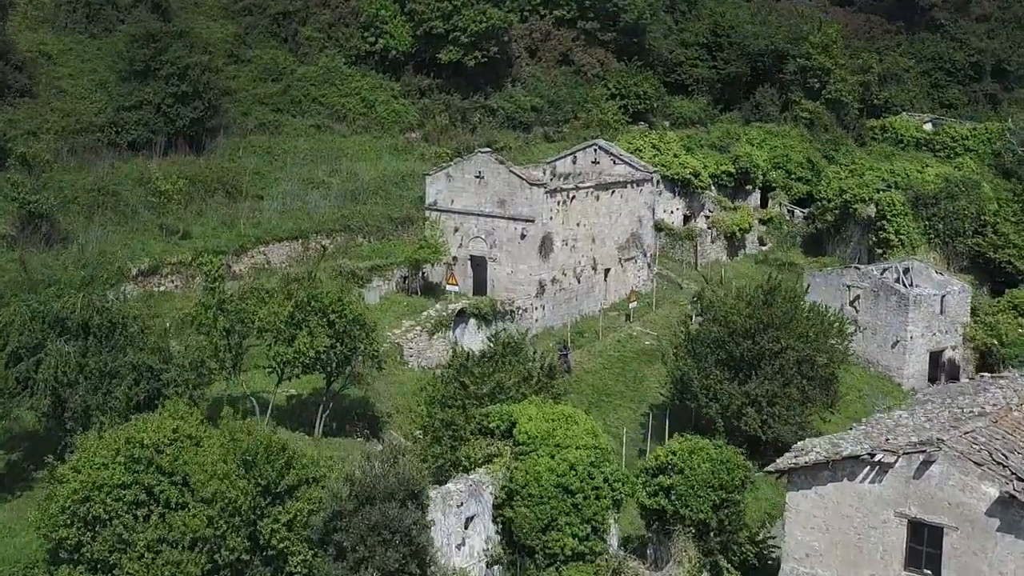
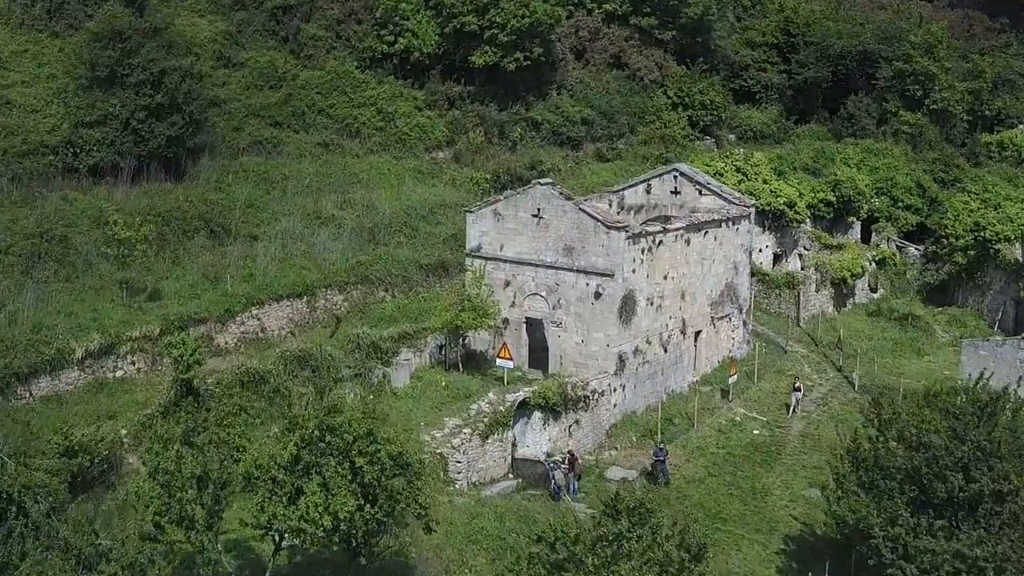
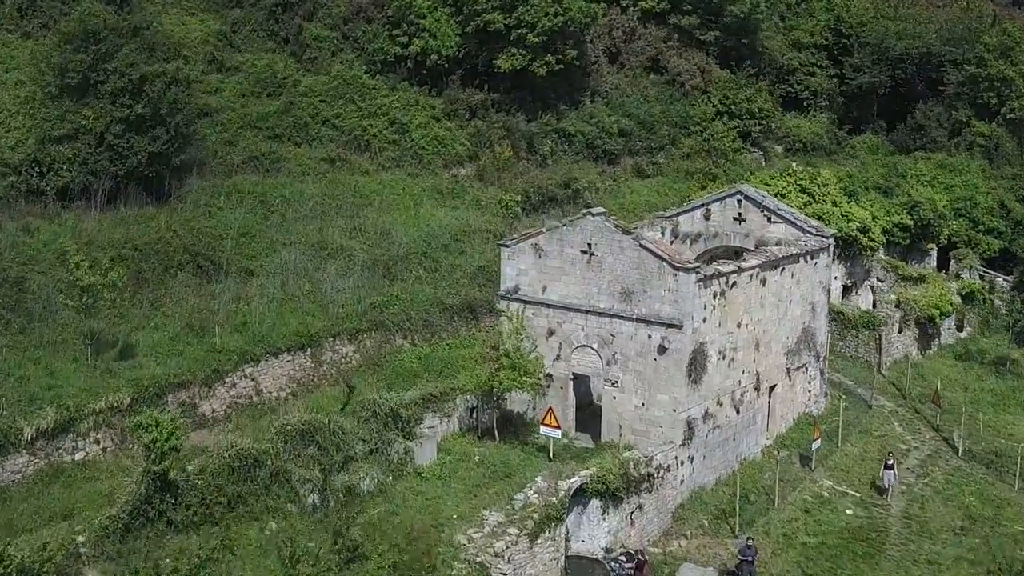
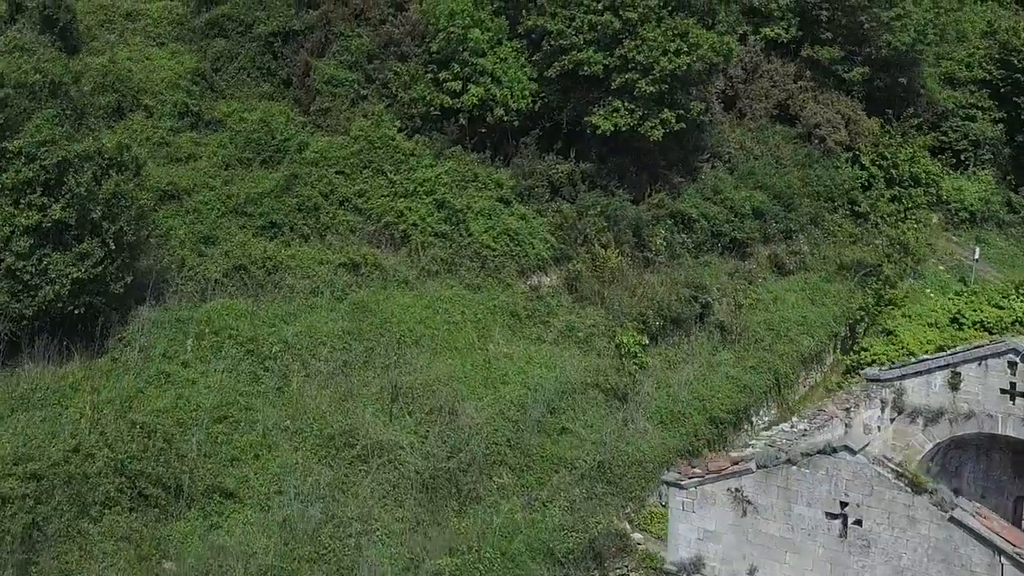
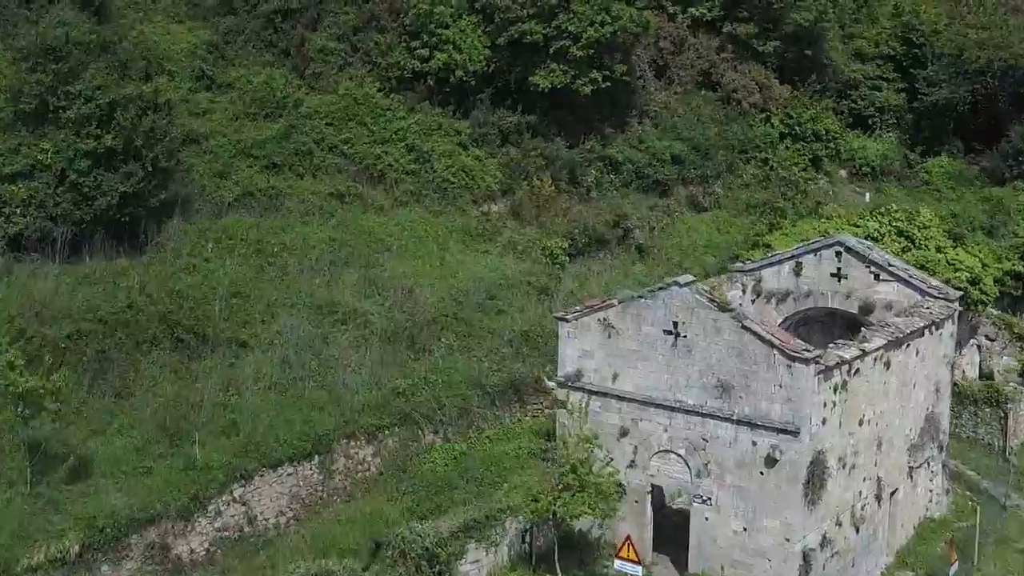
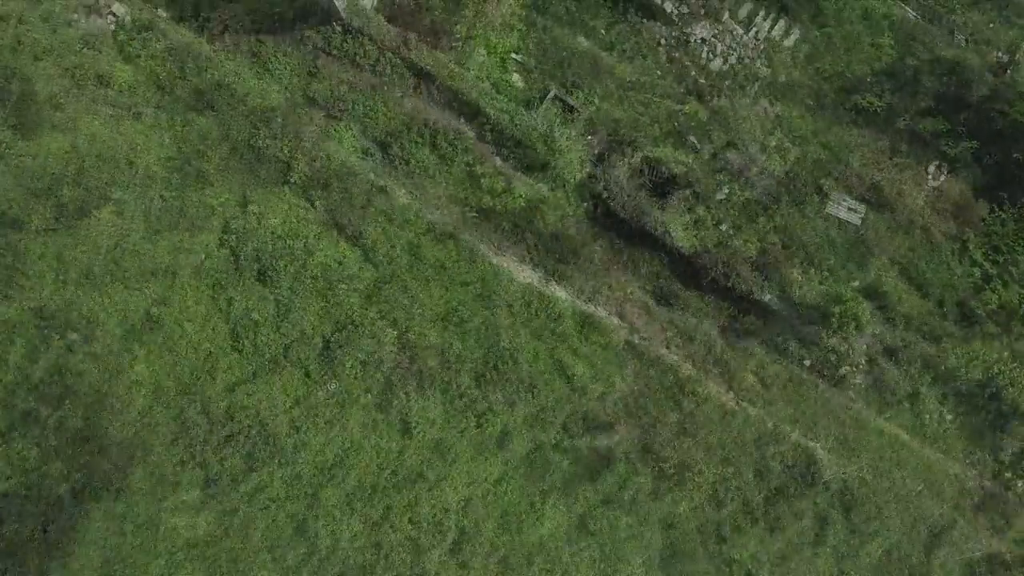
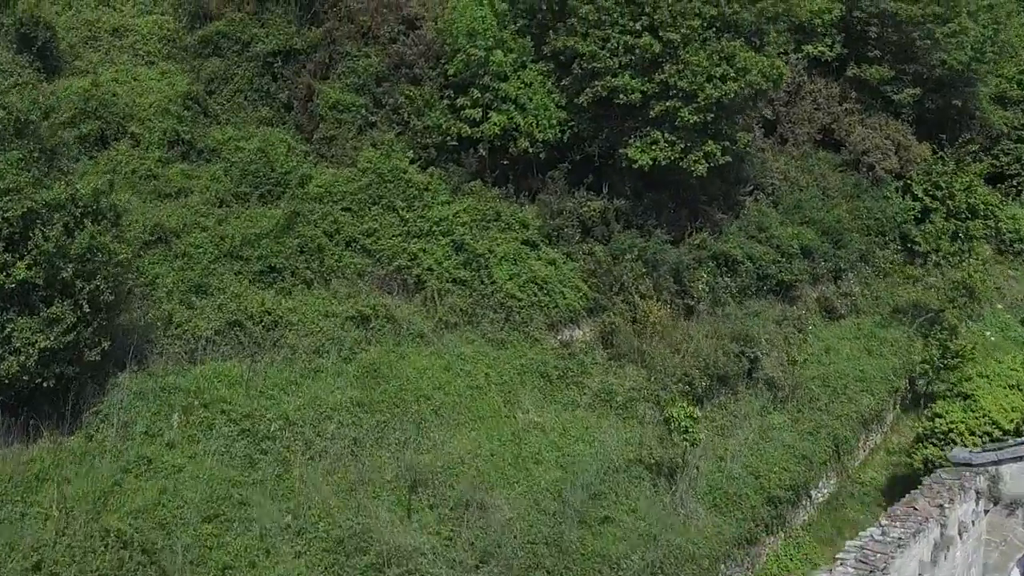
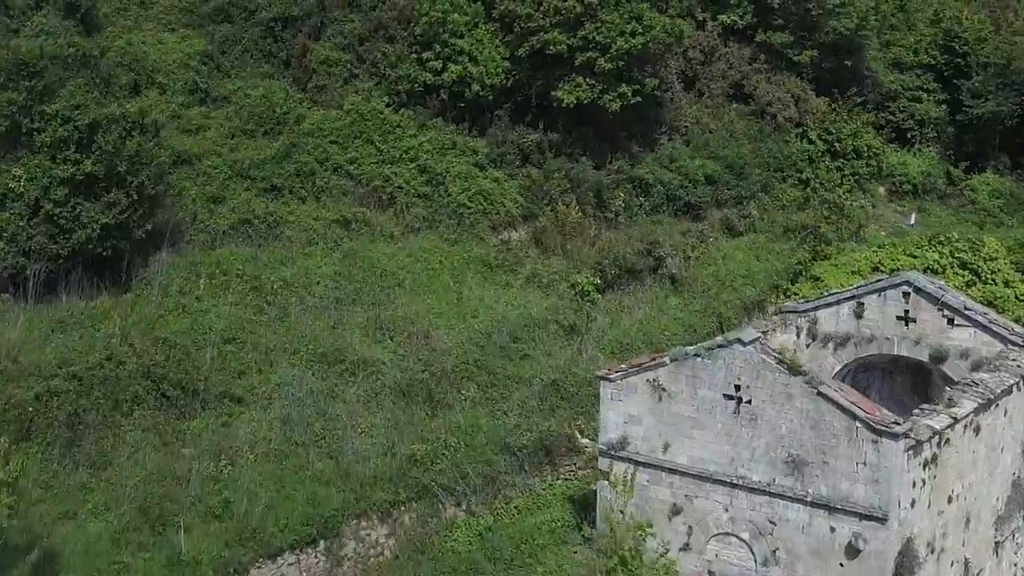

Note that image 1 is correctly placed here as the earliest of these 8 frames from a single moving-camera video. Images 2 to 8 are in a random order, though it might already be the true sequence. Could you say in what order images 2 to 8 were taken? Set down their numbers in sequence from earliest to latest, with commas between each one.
2, 3, 5, 8, 4, 7, 6
